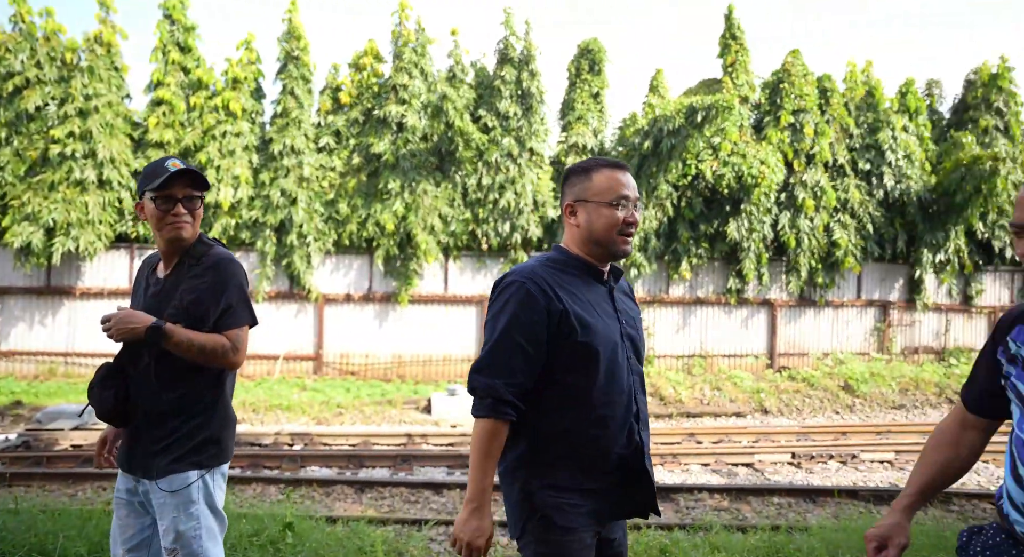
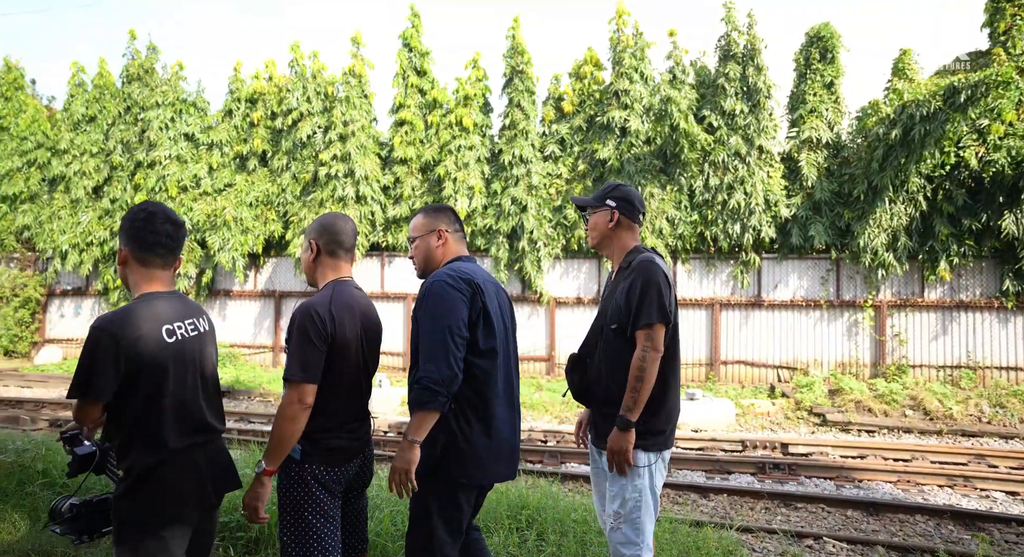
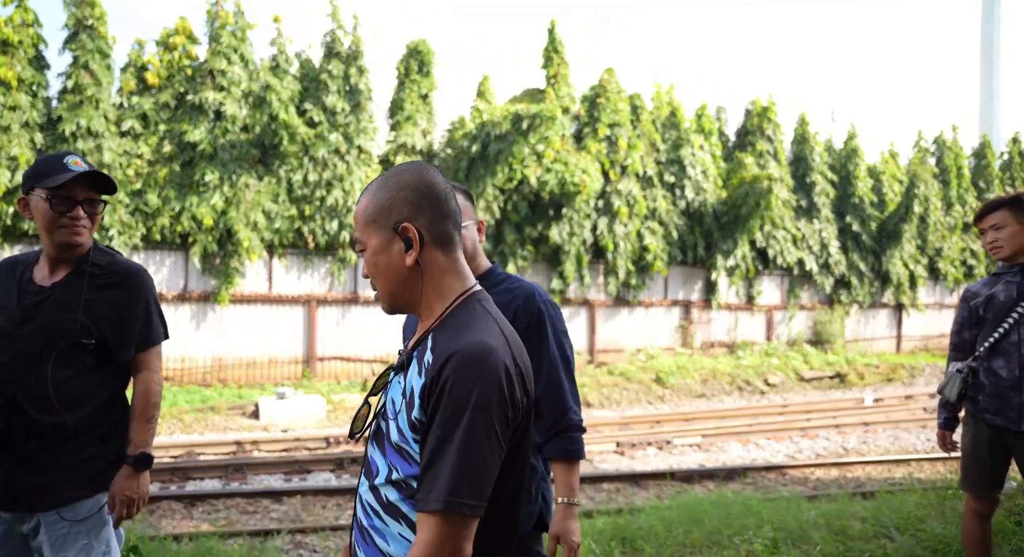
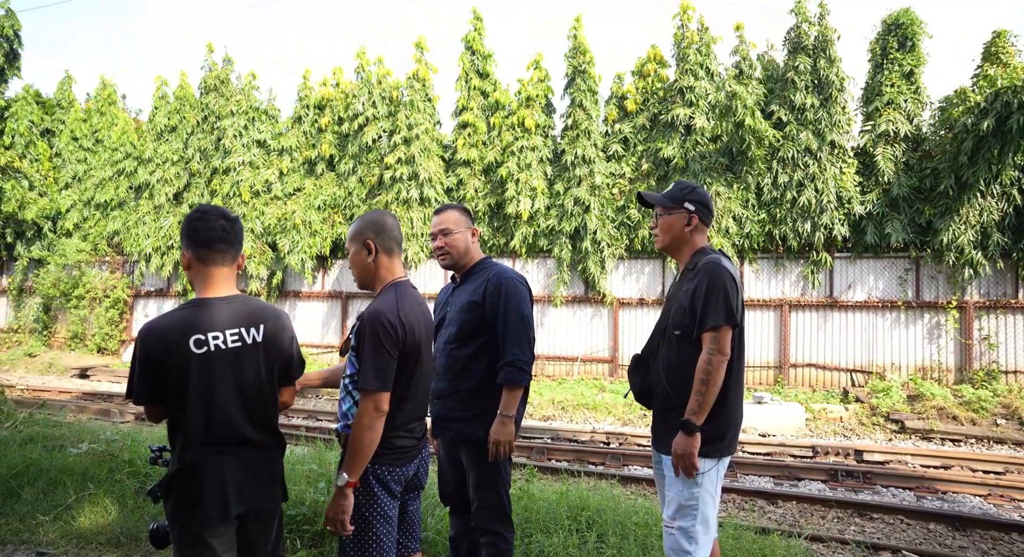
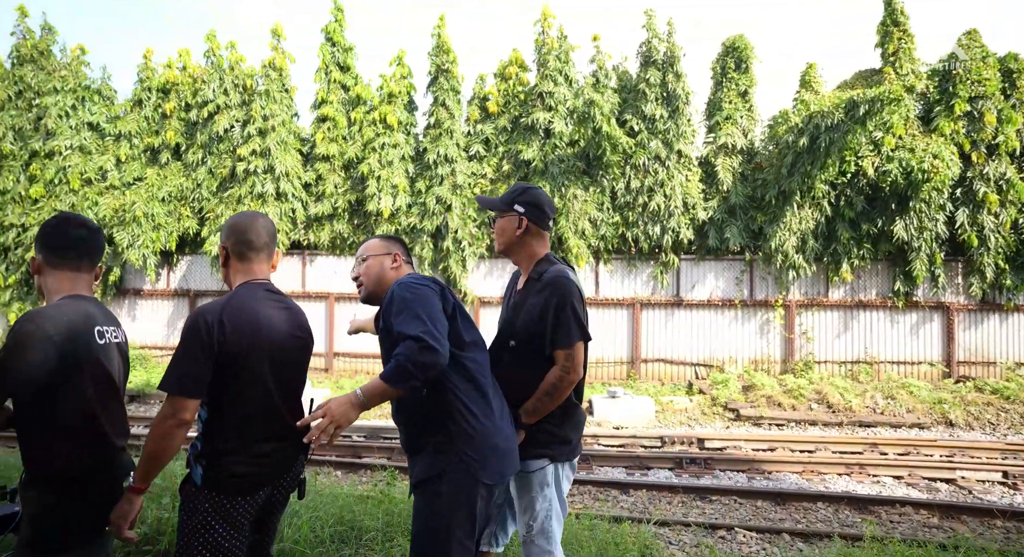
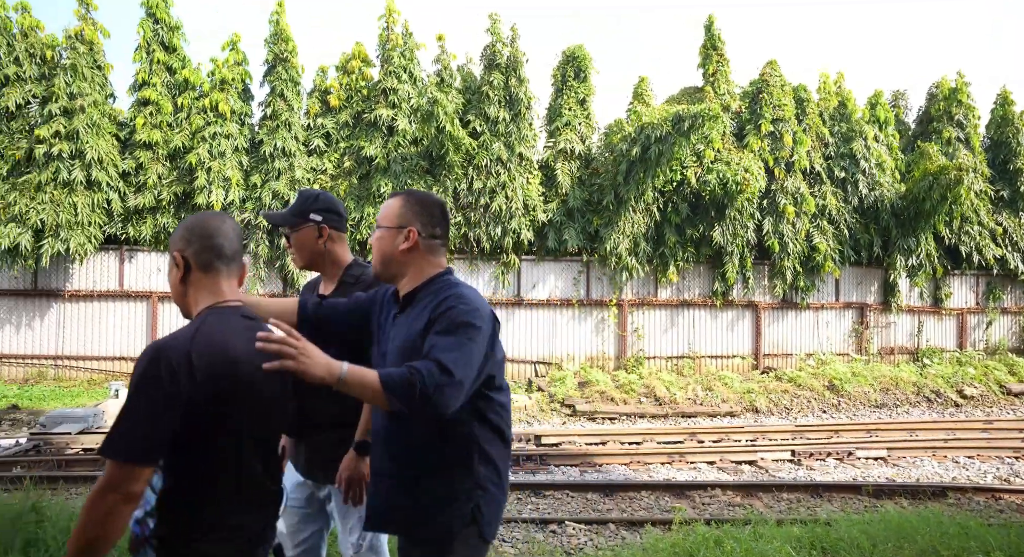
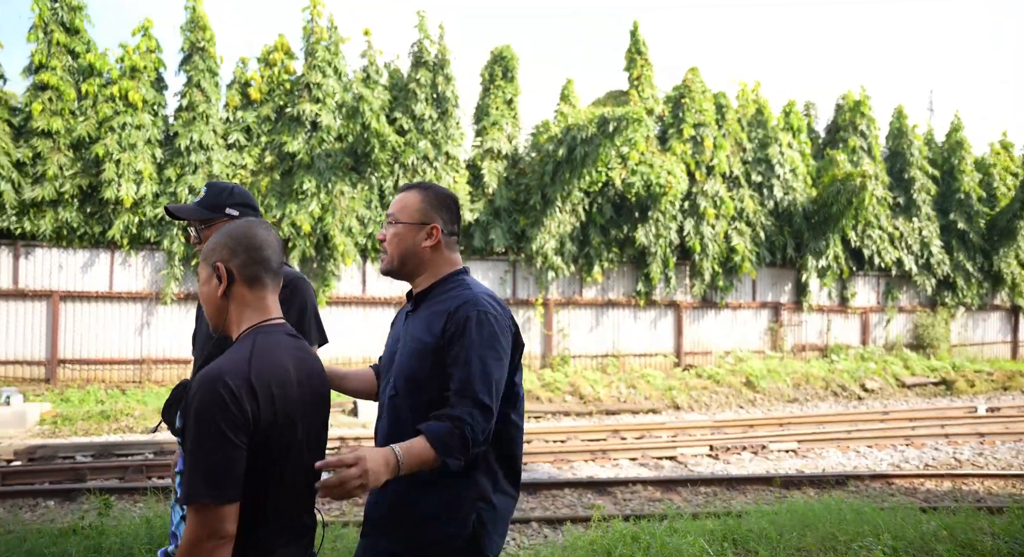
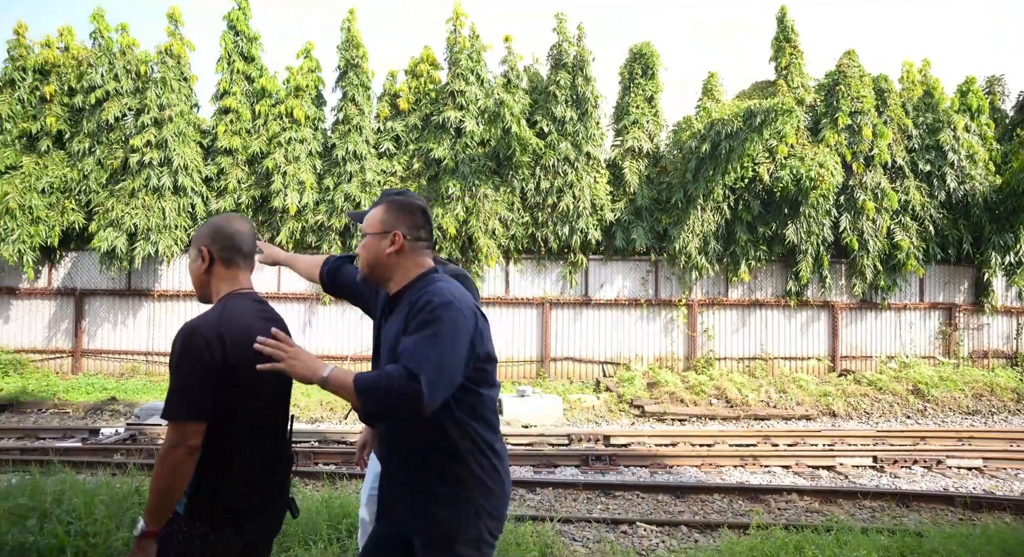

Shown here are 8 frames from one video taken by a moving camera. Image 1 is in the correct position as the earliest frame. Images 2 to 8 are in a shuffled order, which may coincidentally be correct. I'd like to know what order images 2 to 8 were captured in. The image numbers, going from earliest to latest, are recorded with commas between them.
3, 7, 6, 8, 5, 2, 4
